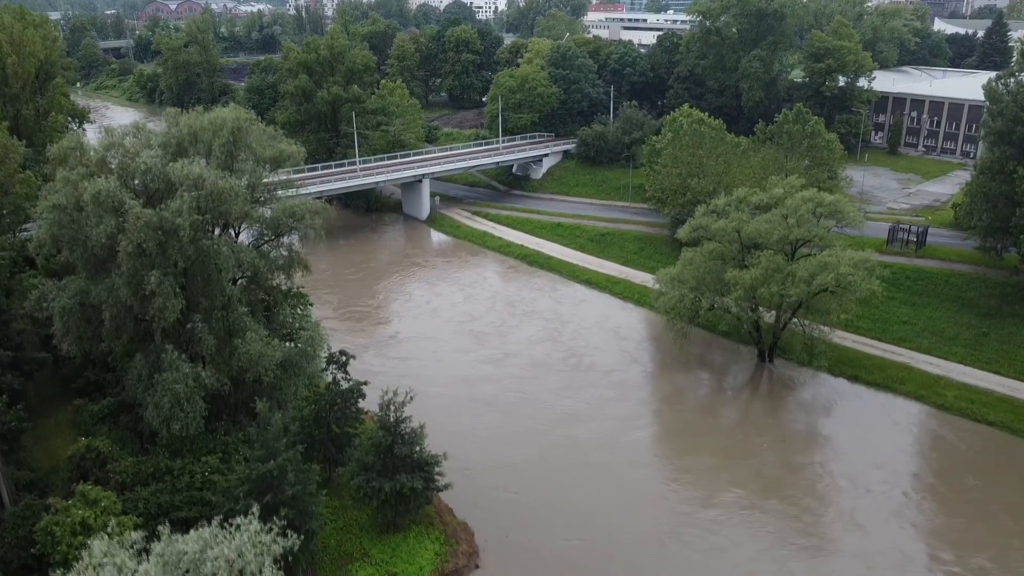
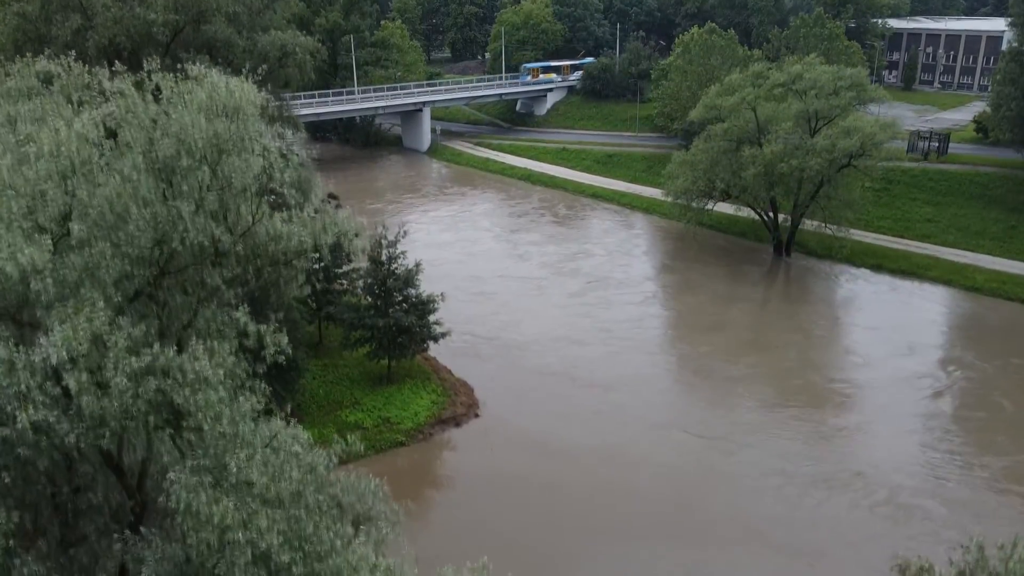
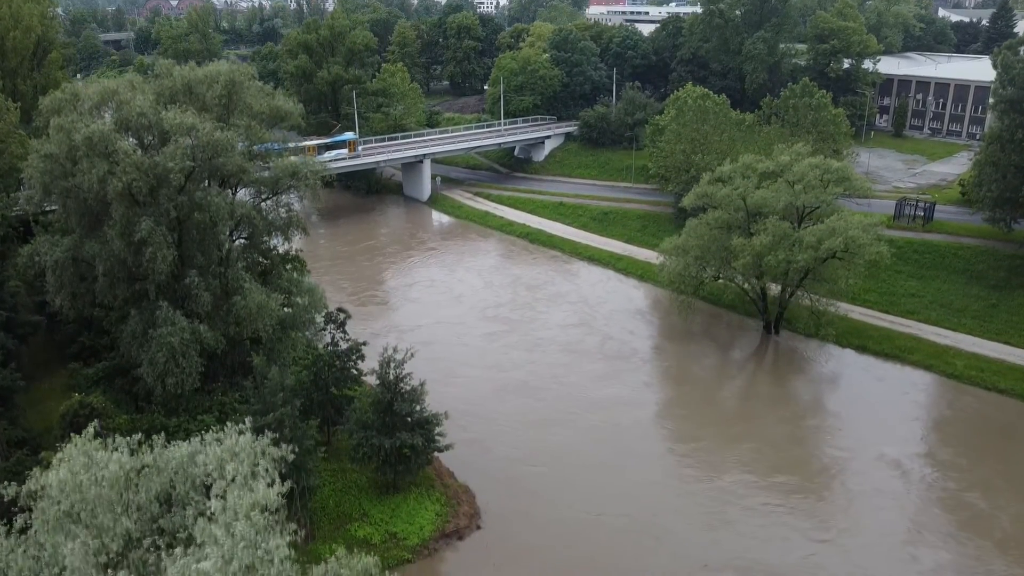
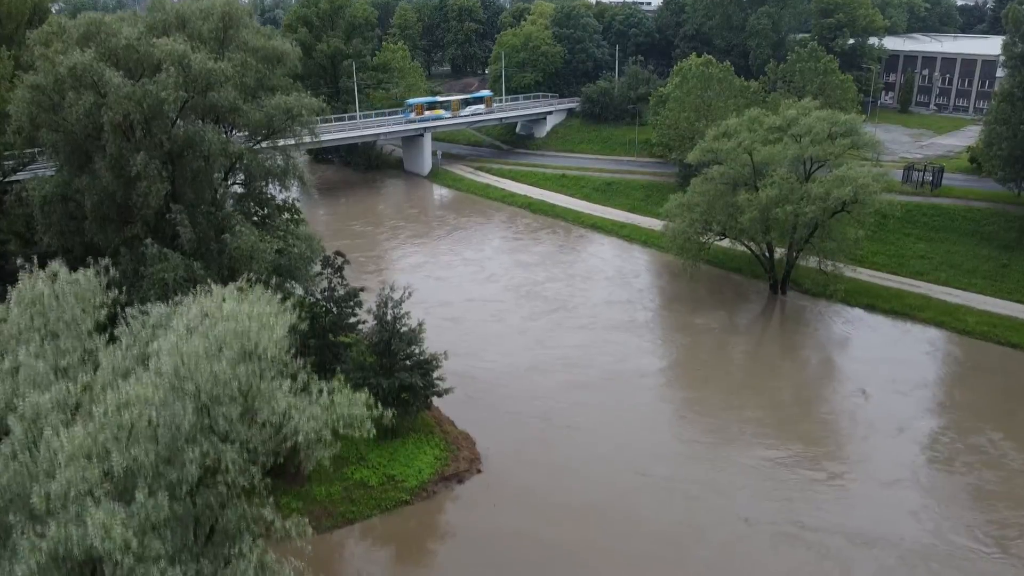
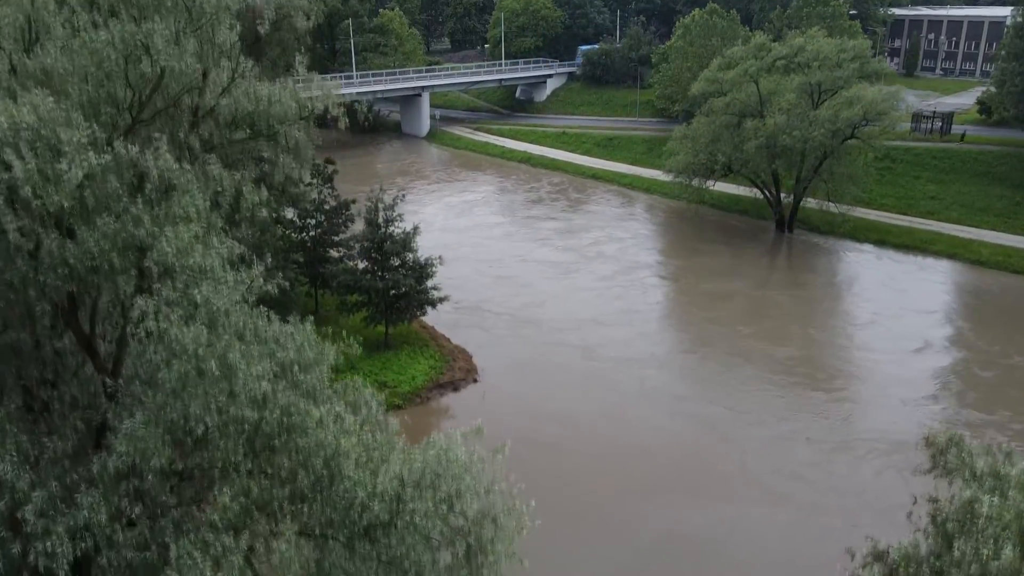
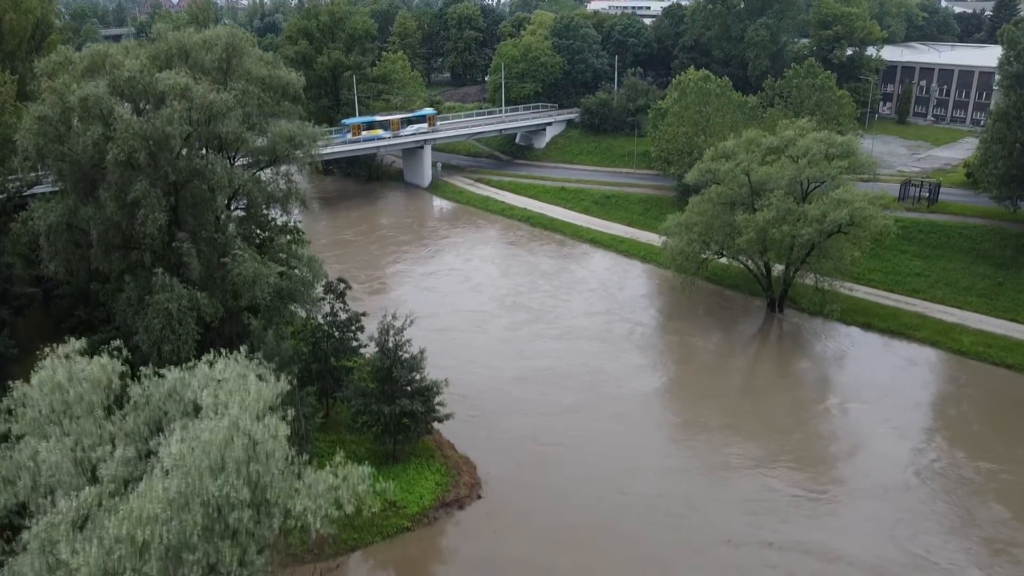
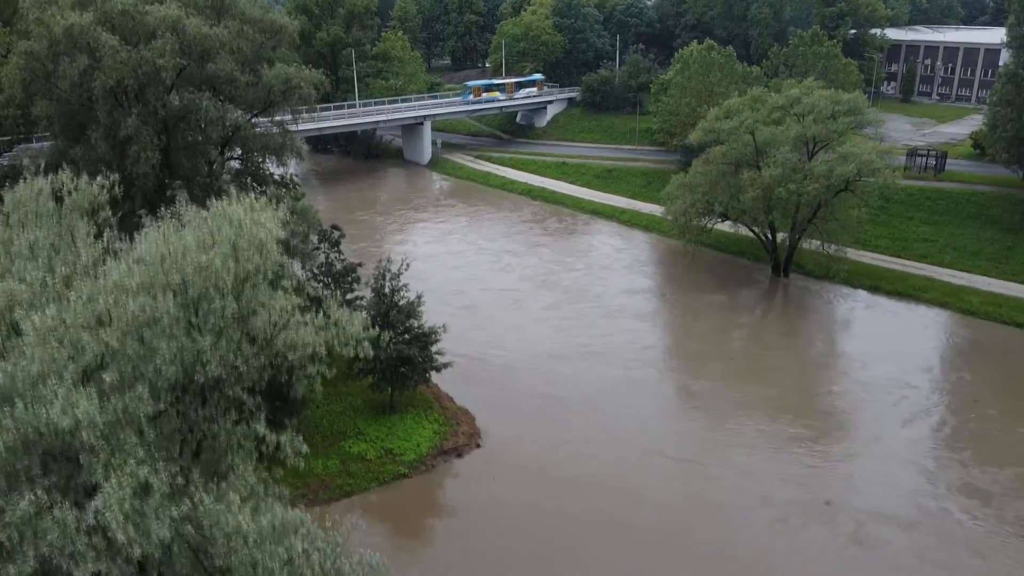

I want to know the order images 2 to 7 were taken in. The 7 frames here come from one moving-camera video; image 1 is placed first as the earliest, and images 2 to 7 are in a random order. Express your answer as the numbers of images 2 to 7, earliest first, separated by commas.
3, 6, 4, 7, 2, 5
